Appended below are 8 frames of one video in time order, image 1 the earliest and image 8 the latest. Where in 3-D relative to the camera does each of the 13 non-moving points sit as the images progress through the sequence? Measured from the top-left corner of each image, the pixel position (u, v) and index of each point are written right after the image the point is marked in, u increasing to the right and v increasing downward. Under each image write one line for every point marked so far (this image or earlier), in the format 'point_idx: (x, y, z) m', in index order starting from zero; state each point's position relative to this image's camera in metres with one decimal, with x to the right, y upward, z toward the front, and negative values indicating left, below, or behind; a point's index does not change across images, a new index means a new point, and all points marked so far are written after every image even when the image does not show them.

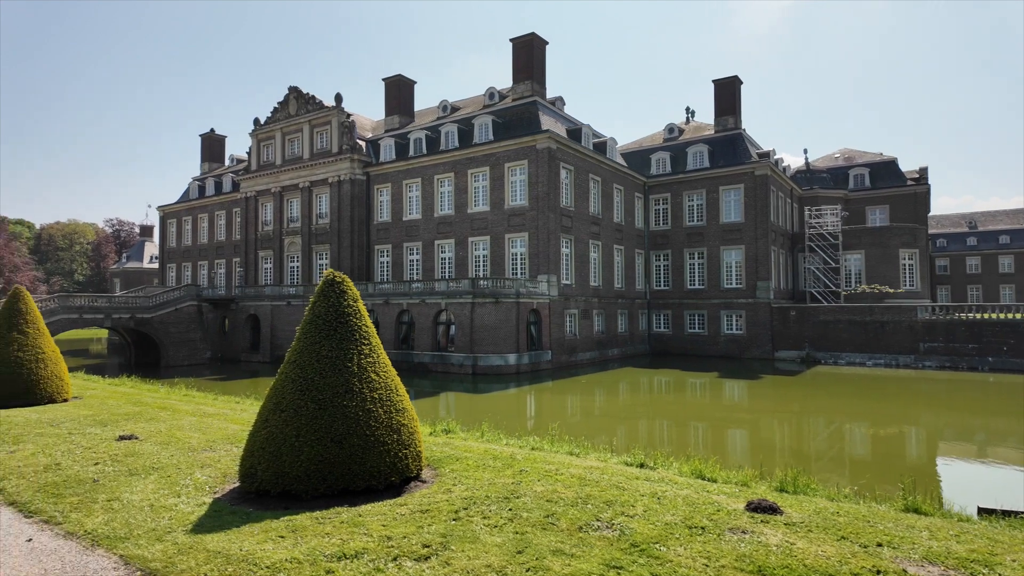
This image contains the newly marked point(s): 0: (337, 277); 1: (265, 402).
0: (-1.8, +0.1, +6.2) m
1: (-2.4, -1.1, +5.7) m
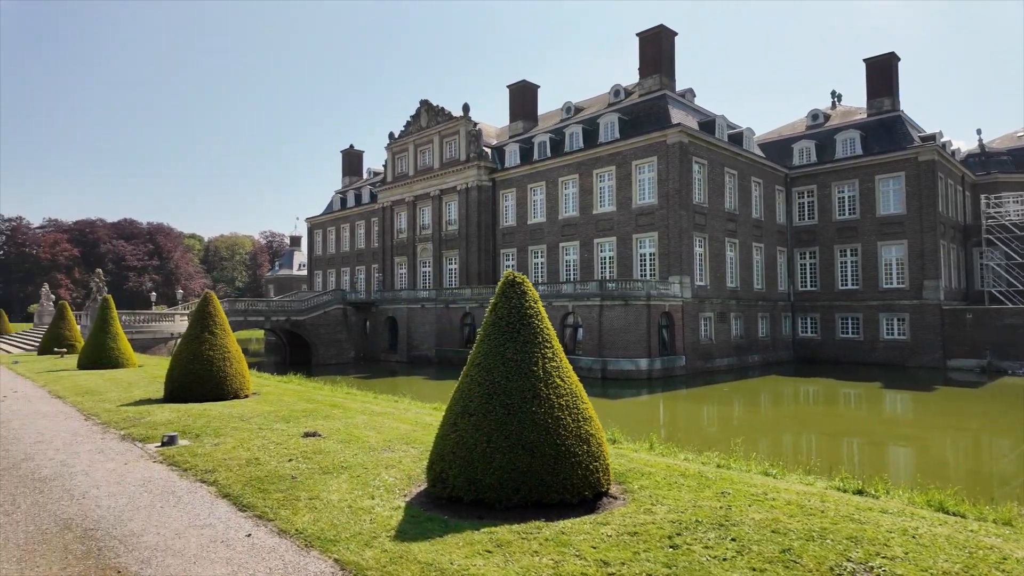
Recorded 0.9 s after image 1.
0: (0.0, +0.1, +5.9) m
1: (-0.6, -1.1, +5.6) m
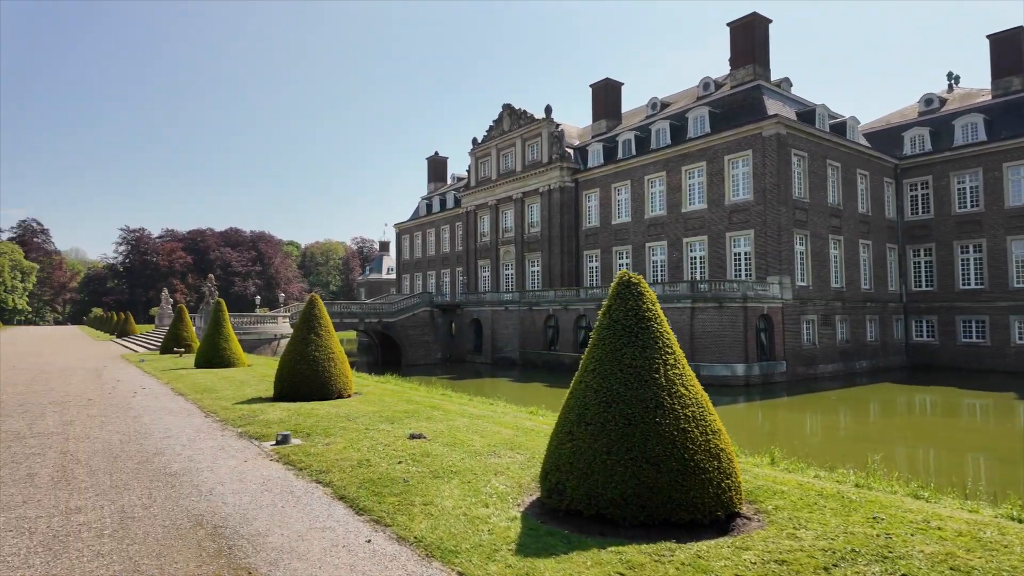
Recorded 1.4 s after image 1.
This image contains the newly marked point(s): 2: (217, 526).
0: (+1.1, +0.1, +5.6) m
1: (+0.5, -1.1, +5.3) m
2: (-2.4, -2.0, +4.9) m
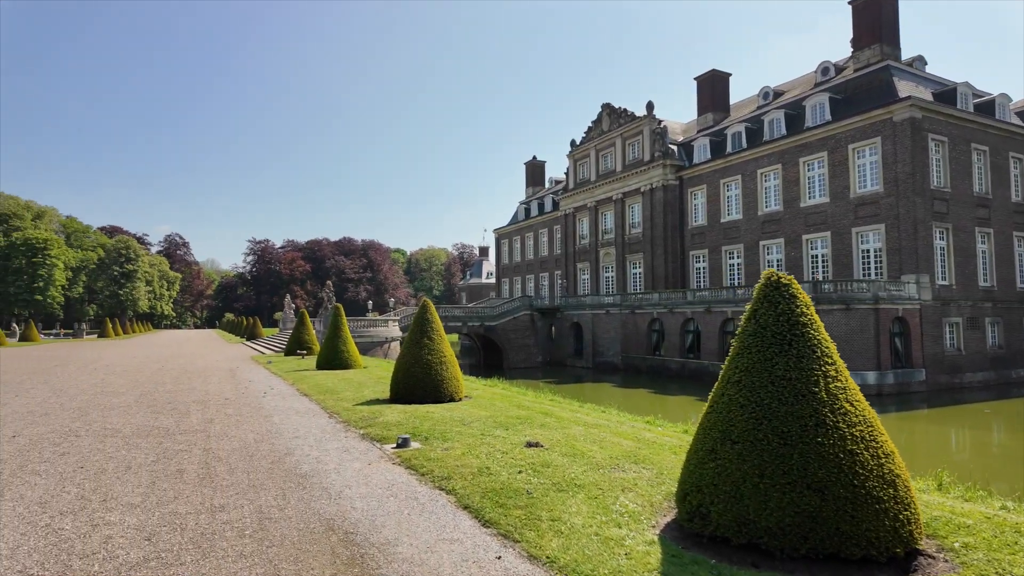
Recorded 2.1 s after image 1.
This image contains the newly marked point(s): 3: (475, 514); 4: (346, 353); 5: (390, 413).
0: (+2.3, +0.1, +5.0) m
1: (+1.6, -1.1, +4.8) m
2: (-1.4, -2.0, +4.9) m
3: (-0.3, -2.0, +5.2) m
4: (-5.6, -2.2, +19.8) m
5: (-2.2, -2.2, +10.6) m
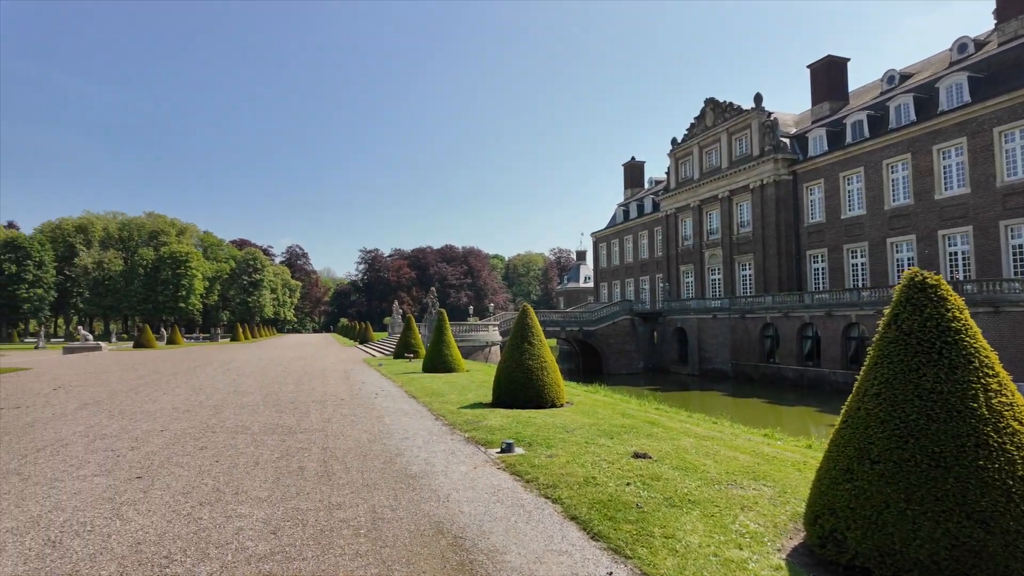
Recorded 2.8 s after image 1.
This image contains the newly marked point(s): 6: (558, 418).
0: (+3.1, +0.1, +4.5) m
1: (+2.4, -1.2, +4.4) m
2: (-0.5, -2.1, +4.9) m
3: (+0.6, -2.0, +5.1) m
4: (-2.1, -2.4, +20.4) m
5: (-0.3, -2.3, +10.6) m
6: (+0.8, -2.3, +10.4) m
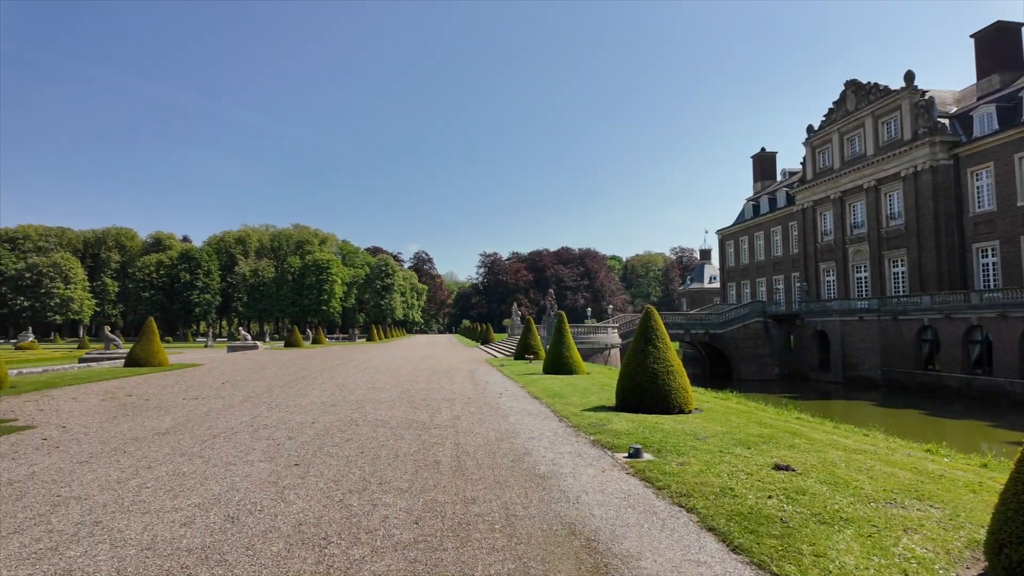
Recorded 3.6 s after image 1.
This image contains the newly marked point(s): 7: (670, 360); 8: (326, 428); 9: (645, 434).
0: (+4.0, +0.1, +3.8) m
1: (+3.4, -1.1, +3.8) m
2: (+0.6, -2.1, +4.9) m
3: (+1.7, -2.1, +4.9) m
4: (+2.0, -2.5, +20.4) m
5: (+1.9, -2.4, +10.5) m
6: (+3.0, -2.3, +10.0) m
7: (+3.2, -1.5, +12.0) m
8: (-3.2, -2.4, +10.2) m
9: (+2.1, -2.3, +9.1) m
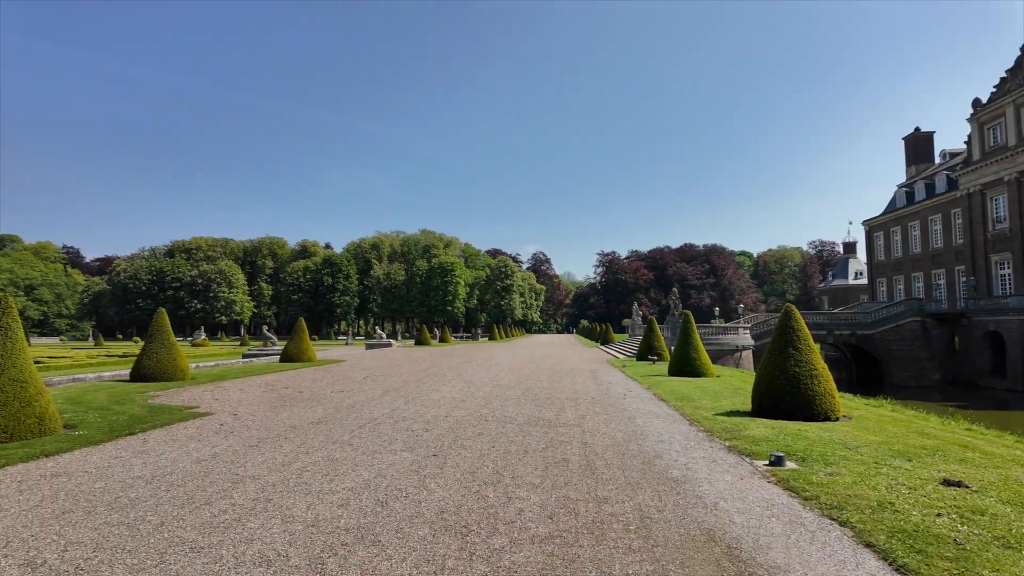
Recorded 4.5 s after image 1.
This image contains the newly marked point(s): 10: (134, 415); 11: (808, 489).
0: (+4.8, +0.2, +2.9) m
1: (+4.2, -1.1, +3.1) m
2: (+1.8, -2.1, +4.8) m
3: (+2.8, -2.0, +4.5) m
4: (+6.2, -2.4, +19.6) m
5: (+4.1, -2.3, +10.0) m
6: (+5.0, -2.3, +9.3) m
7: (+5.7, -1.4, +11.2) m
8: (-1.0, -2.4, +10.6) m
9: (+4.0, -2.2, +8.6) m
10: (-7.2, -2.4, +11.4) m
11: (+3.1, -2.1, +6.3) m
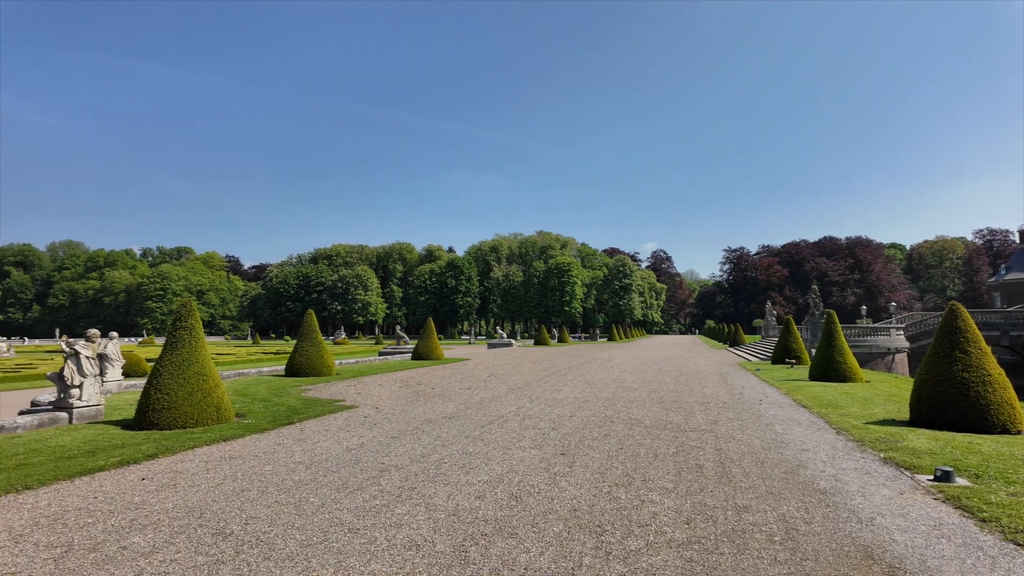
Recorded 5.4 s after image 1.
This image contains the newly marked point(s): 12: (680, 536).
0: (+5.4, +0.2, +2.0) m
1: (+4.8, -1.1, +2.3) m
2: (+2.8, -2.1, +4.4) m
3: (+3.8, -2.0, +3.9) m
4: (+10.1, -2.3, +18.1) m
5: (+6.1, -2.3, +9.0) m
6: (+6.9, -2.2, +8.1) m
7: (+7.9, -1.3, +9.9) m
8: (+1.3, -2.4, +10.7) m
9: (+5.7, -2.2, +7.7) m
10: (-4.7, -2.5, +12.6) m
11: (+4.4, -2.1, +5.6) m
12: (+1.4, -2.1, +5.0) m
